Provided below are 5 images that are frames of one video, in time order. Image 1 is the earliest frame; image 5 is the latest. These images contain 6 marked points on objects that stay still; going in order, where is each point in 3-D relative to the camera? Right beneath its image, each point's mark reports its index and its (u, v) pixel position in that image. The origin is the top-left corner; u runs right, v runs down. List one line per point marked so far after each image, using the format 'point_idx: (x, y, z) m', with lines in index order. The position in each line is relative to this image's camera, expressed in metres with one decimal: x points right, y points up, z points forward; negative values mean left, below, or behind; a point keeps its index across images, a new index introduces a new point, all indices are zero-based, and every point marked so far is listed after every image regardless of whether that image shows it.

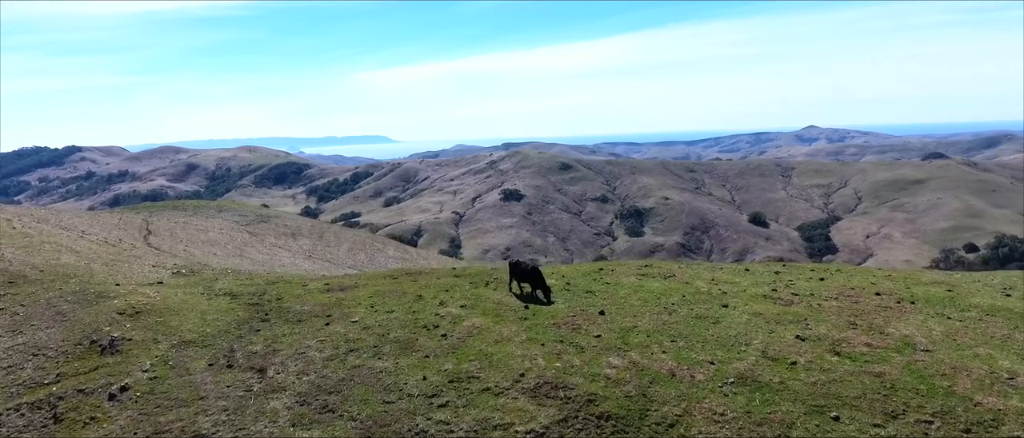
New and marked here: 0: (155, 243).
0: (-11.3, -0.8, +19.3) m
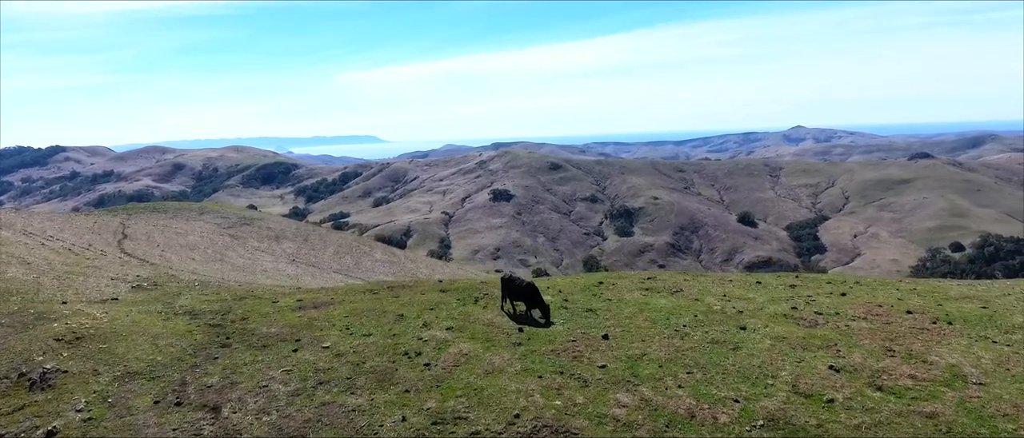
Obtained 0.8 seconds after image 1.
0: (-11.6, -0.9, +18.5) m
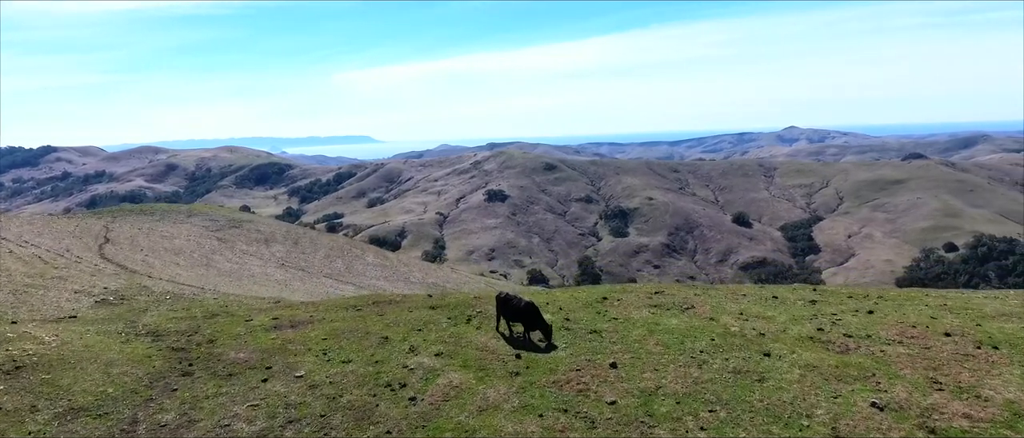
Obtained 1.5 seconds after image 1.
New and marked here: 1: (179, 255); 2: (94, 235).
0: (-11.8, -1.0, +17.8) m
1: (-10.7, -1.2, +19.8) m
2: (-13.5, -0.5, +20.0) m
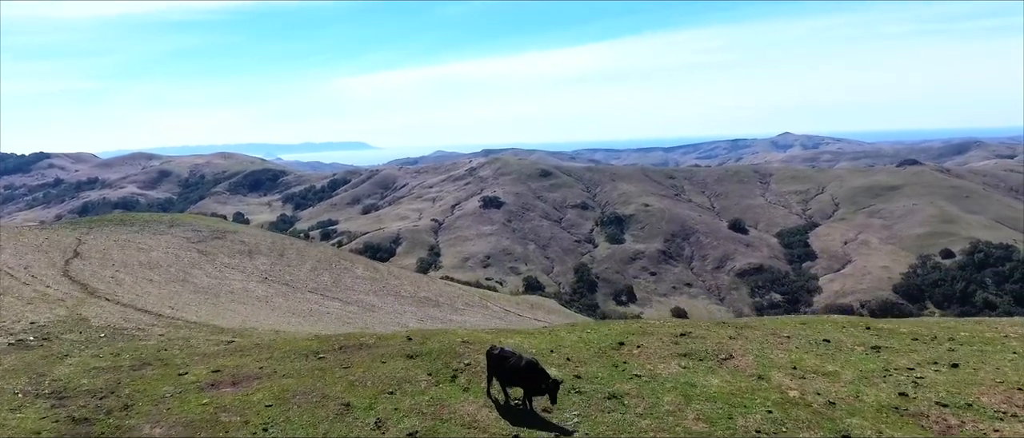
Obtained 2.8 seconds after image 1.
0: (-11.9, -1.4, +16.7) m
1: (-10.9, -1.5, +18.7) m
2: (-13.7, -0.9, +18.8) m
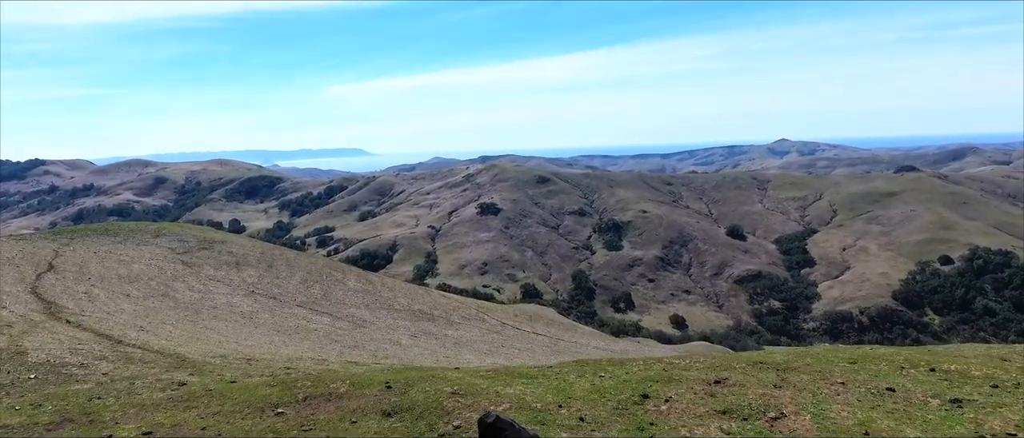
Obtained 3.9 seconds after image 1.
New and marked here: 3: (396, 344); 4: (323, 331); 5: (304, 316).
0: (-11.9, -1.7, +15.7) m
1: (-10.9, -1.9, +17.8) m
2: (-13.7, -1.2, +17.9) m
3: (-3.3, -3.5, +17.6) m
4: (-5.3, -3.1, +17.2) m
5: (-6.2, -2.9, +18.5) m
